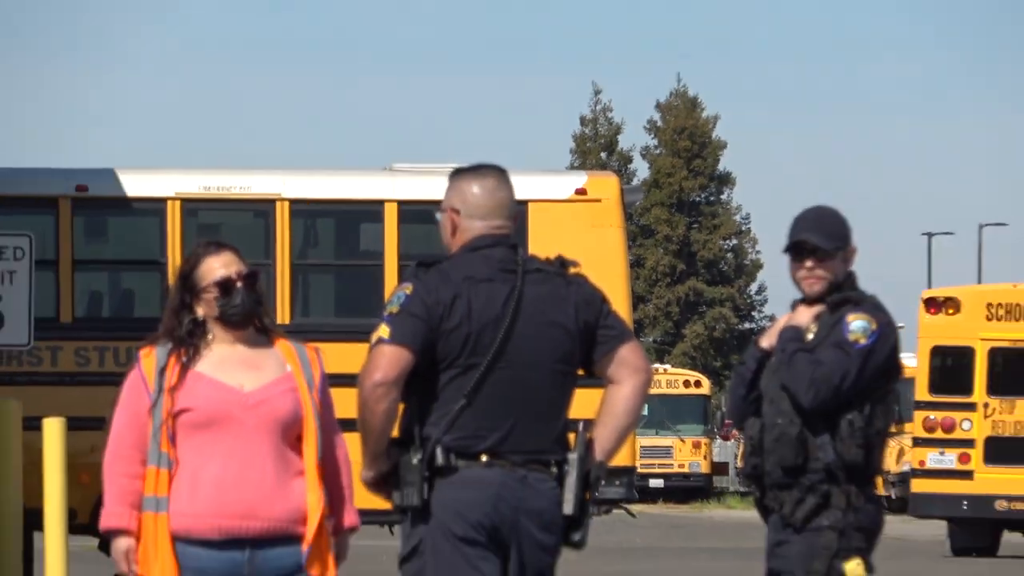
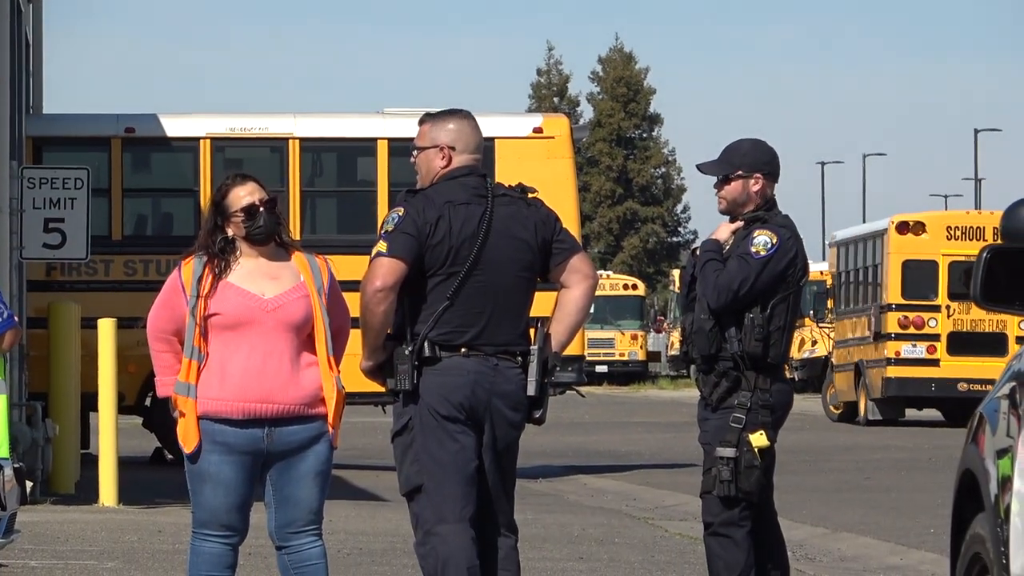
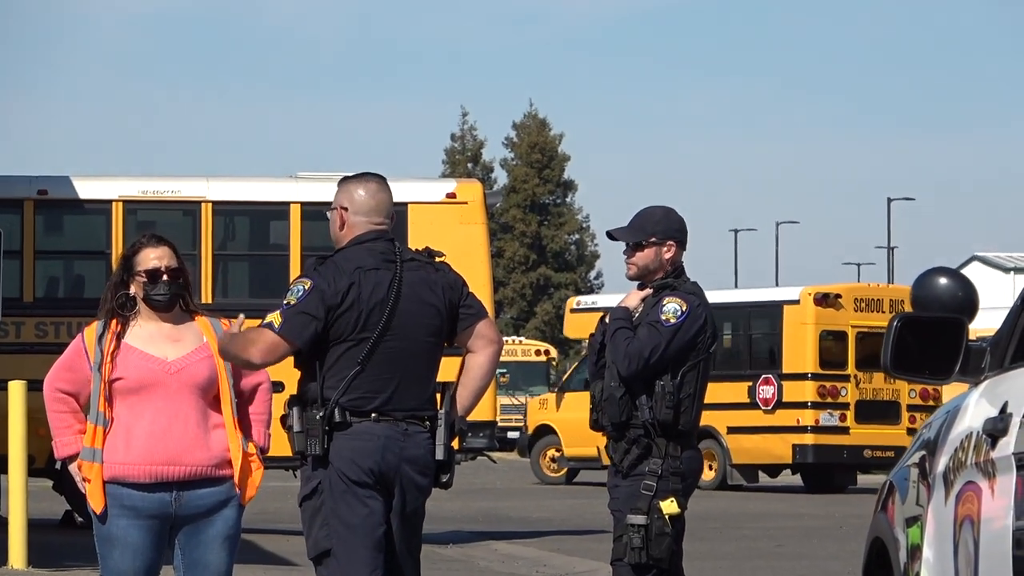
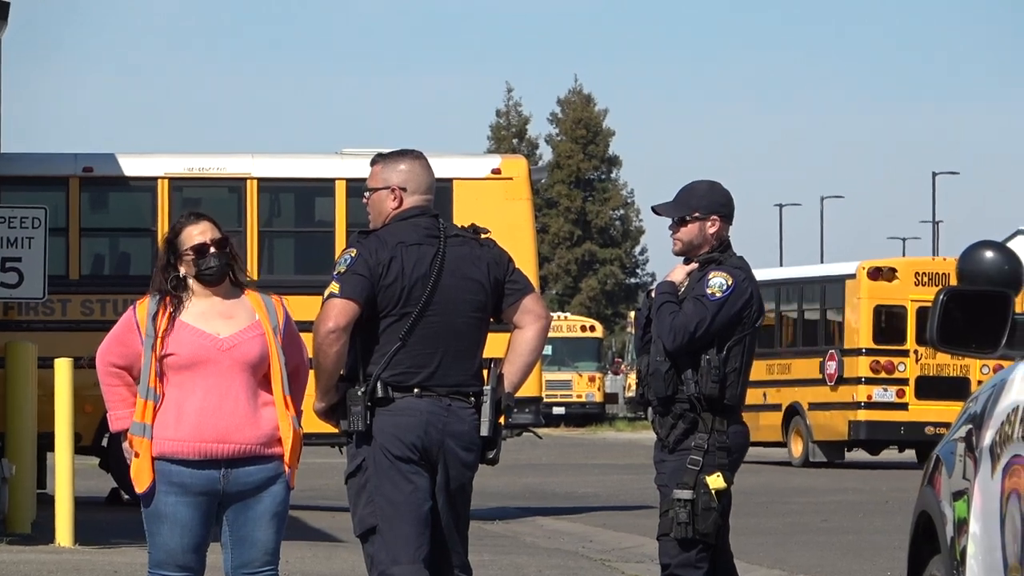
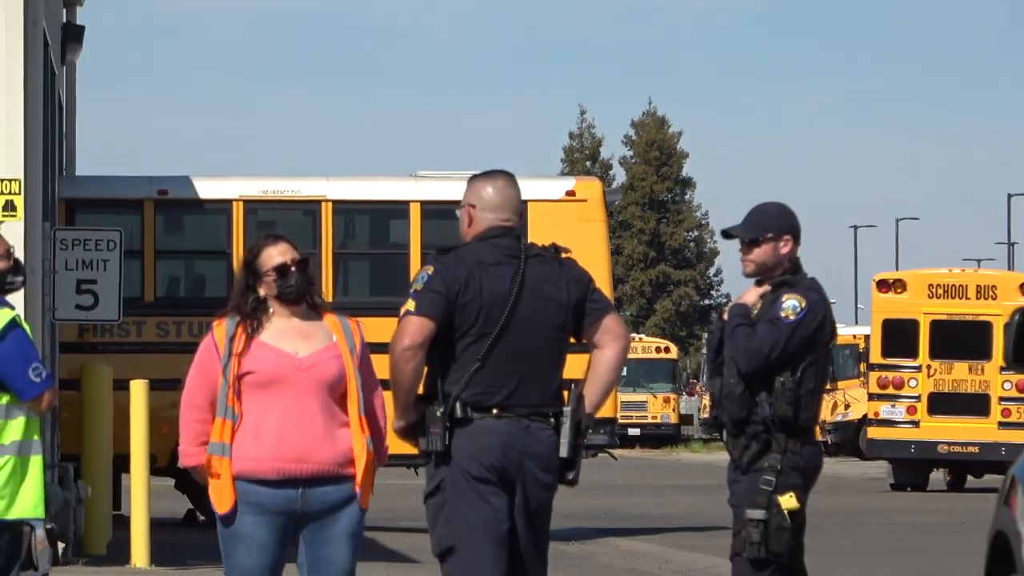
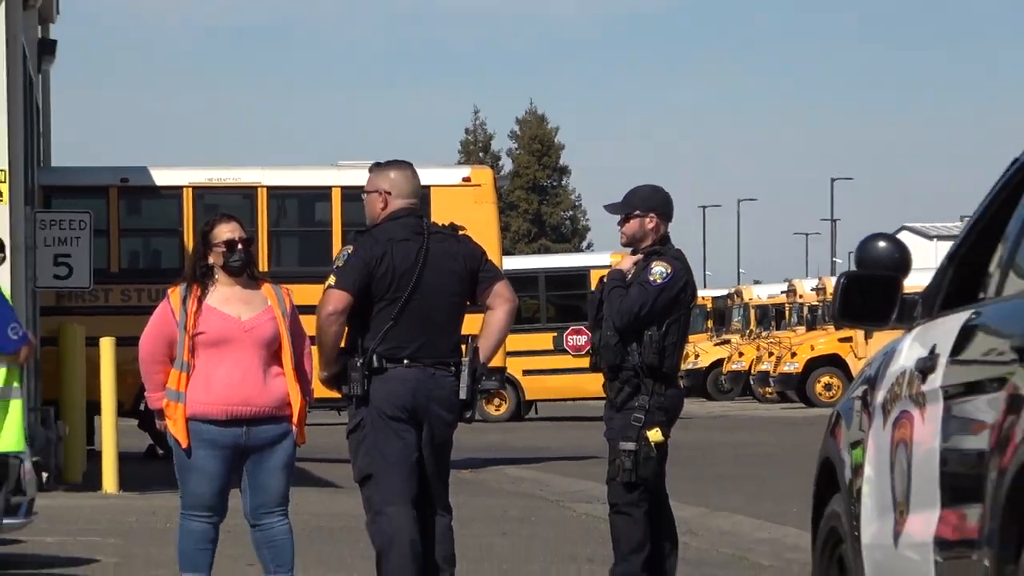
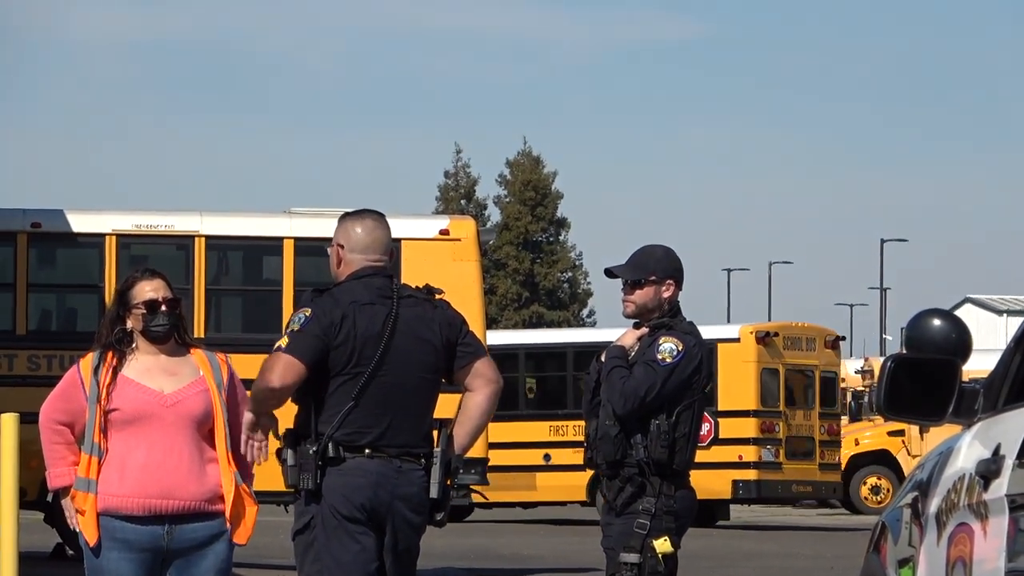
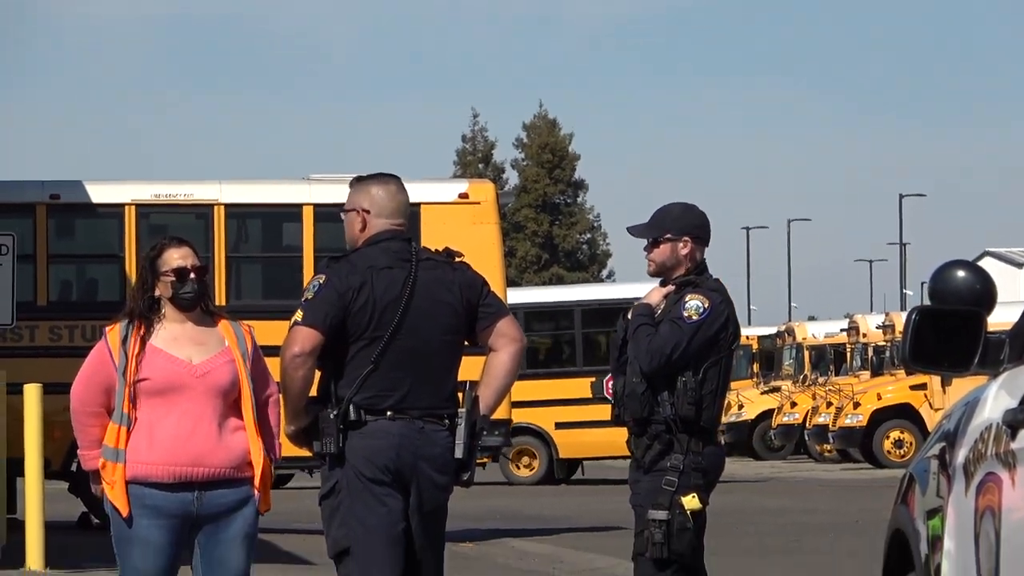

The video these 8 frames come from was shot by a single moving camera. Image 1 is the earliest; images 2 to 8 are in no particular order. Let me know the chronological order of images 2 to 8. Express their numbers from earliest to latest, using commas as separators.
5, 2, 4, 3, 7, 8, 6
